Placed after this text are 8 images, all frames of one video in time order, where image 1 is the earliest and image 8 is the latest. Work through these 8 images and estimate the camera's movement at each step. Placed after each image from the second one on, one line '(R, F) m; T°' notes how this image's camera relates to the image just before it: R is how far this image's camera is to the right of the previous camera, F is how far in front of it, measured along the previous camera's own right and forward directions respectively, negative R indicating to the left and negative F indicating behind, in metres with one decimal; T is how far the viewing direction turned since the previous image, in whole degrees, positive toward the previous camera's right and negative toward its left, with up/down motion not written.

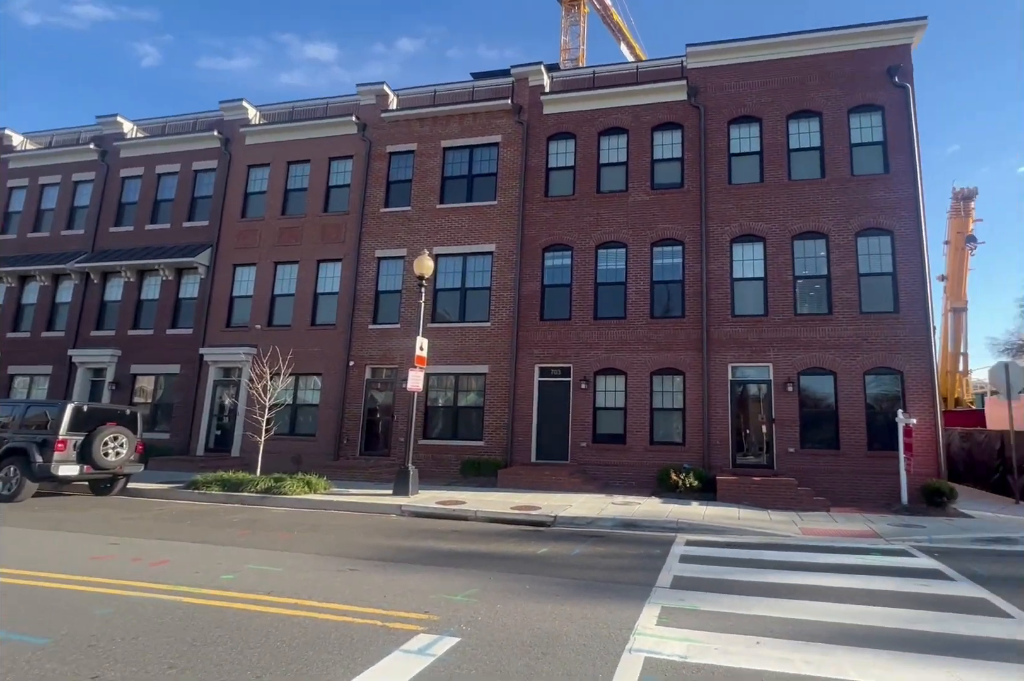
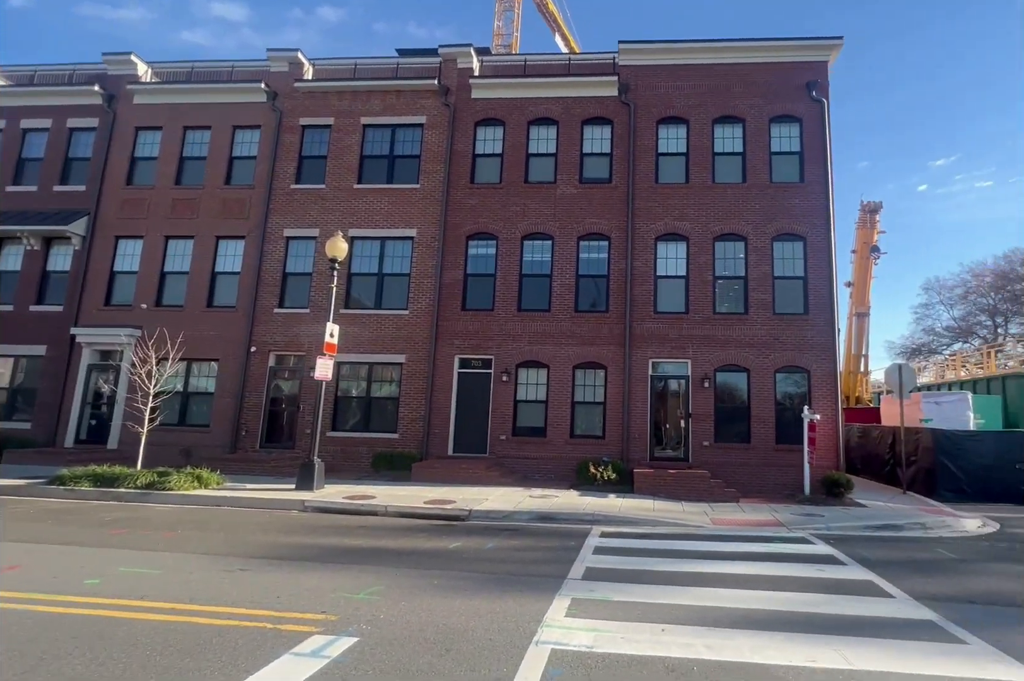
(+0.6, +0.4) m; +6°
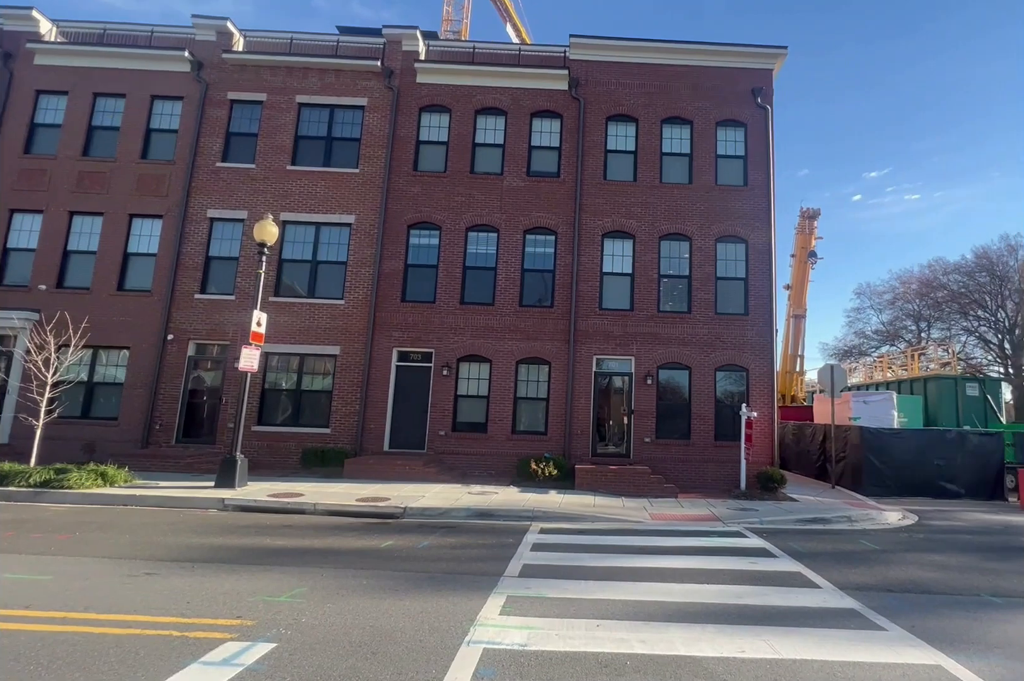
(+0.4, +0.3) m; +5°
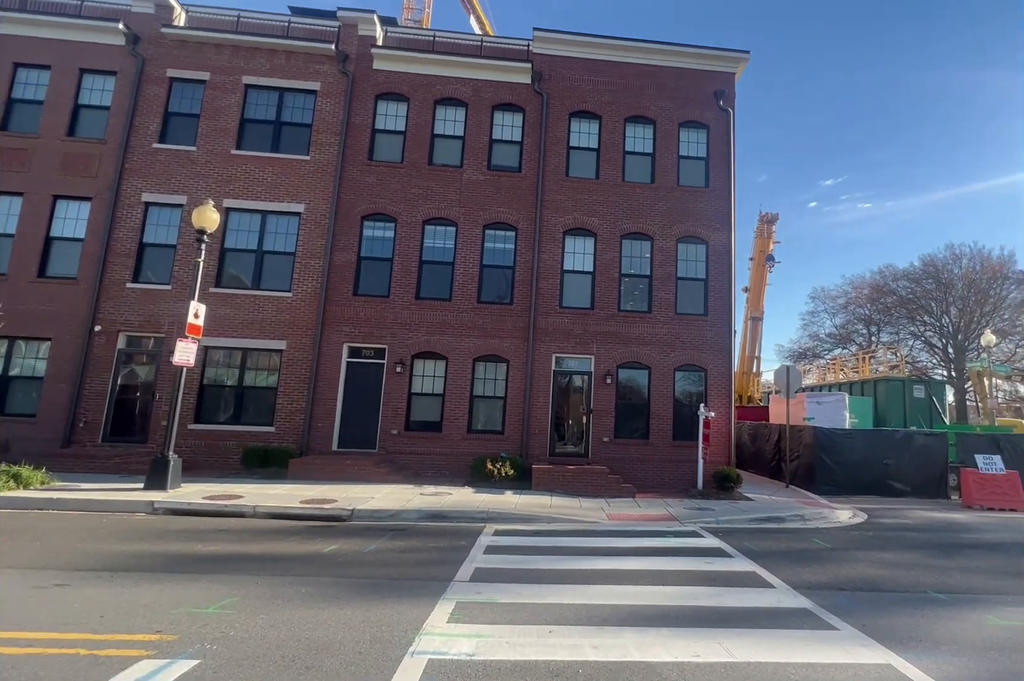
(+0.3, +0.4) m; +4°
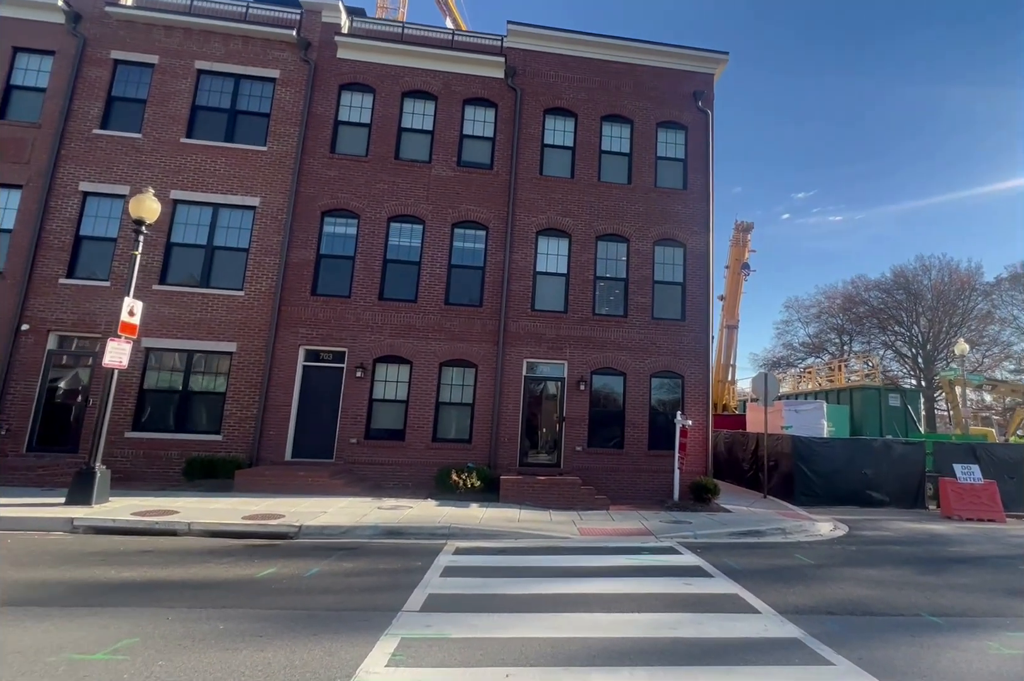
(+0.3, +0.7) m; +2°
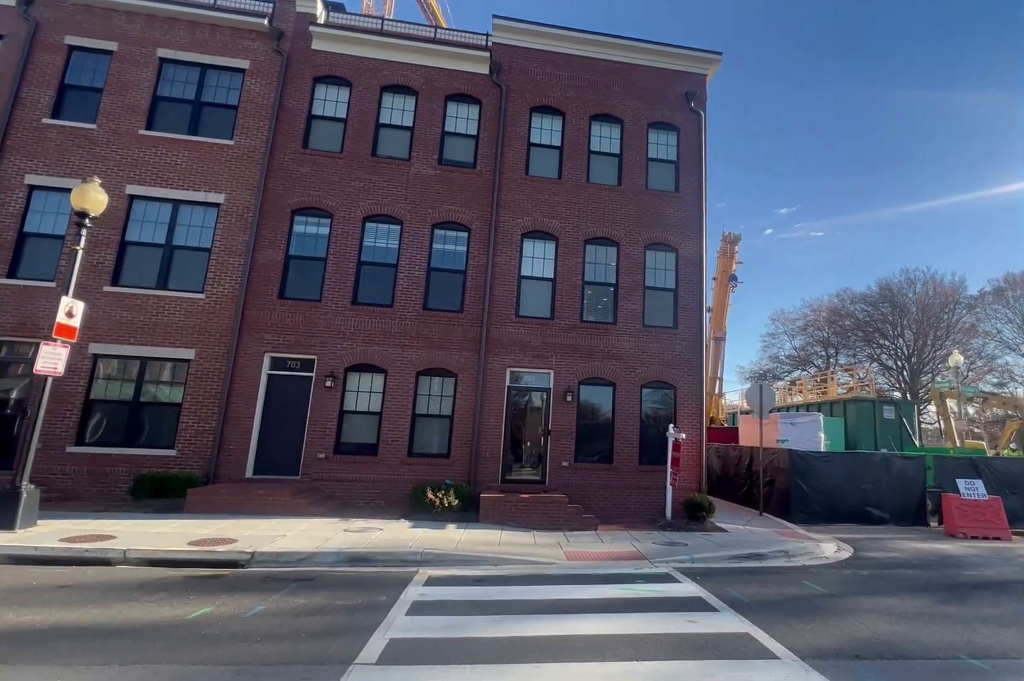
(+0.1, +0.8) m; +1°
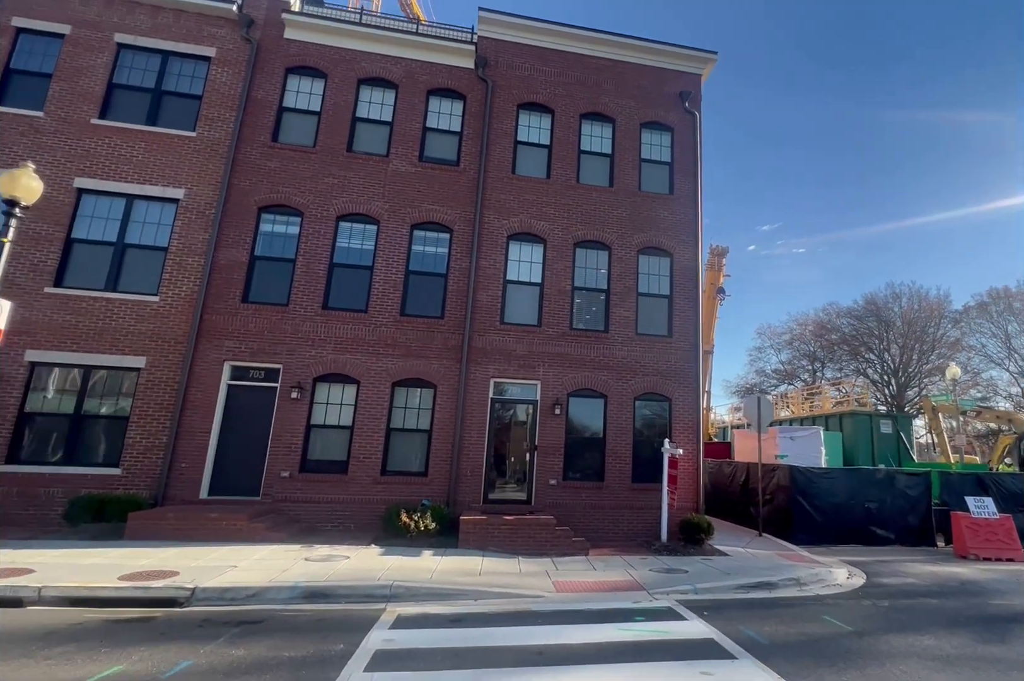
(+0.1, +0.8) m; +1°
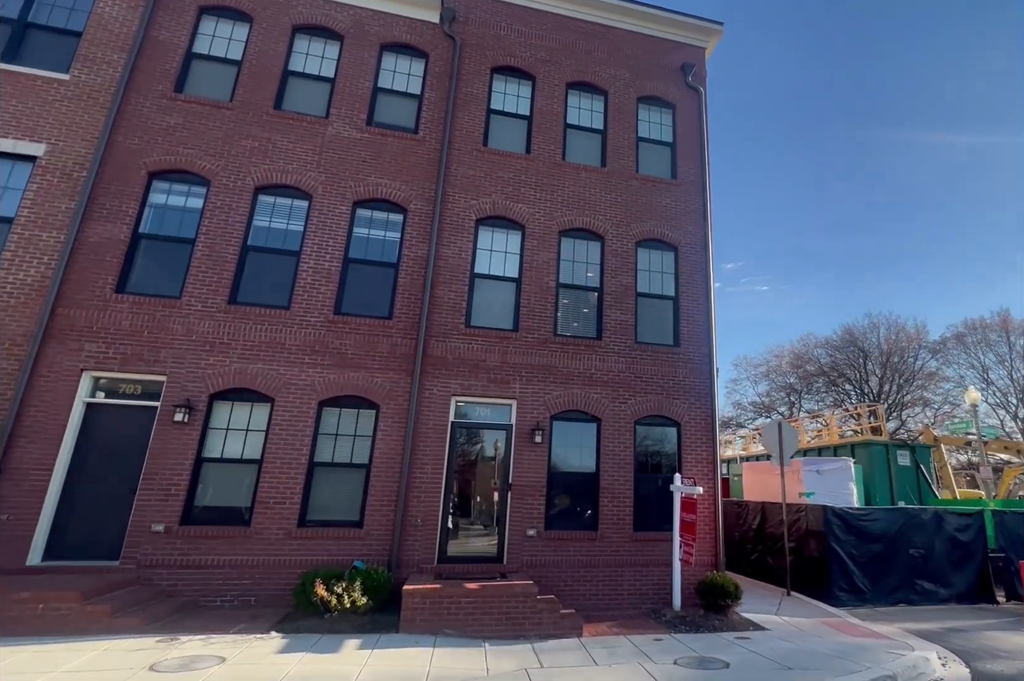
(+0.1, +2.5) m; +3°
